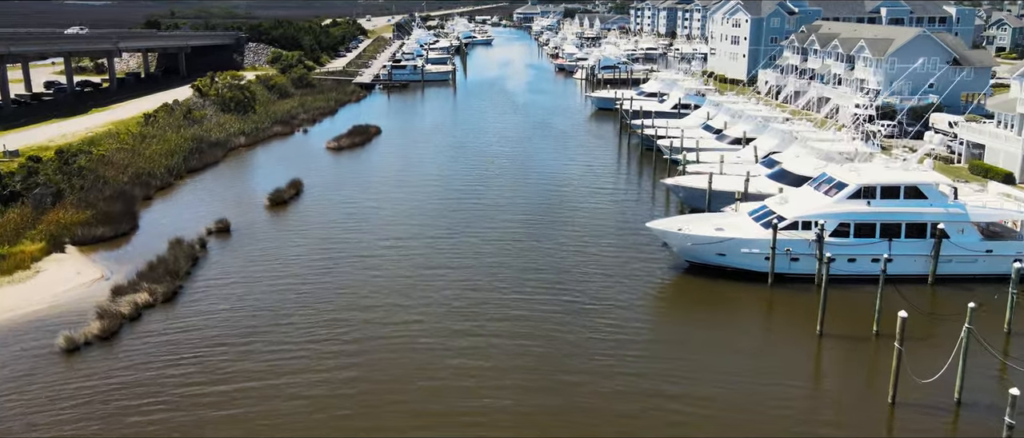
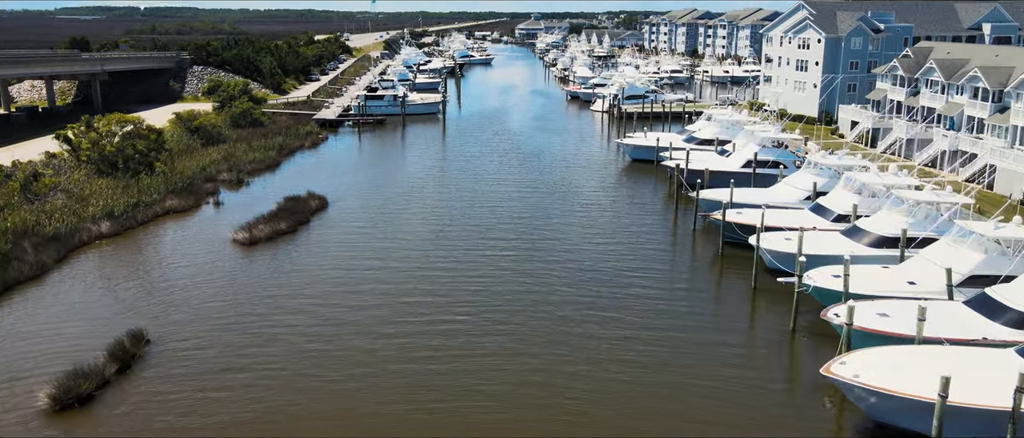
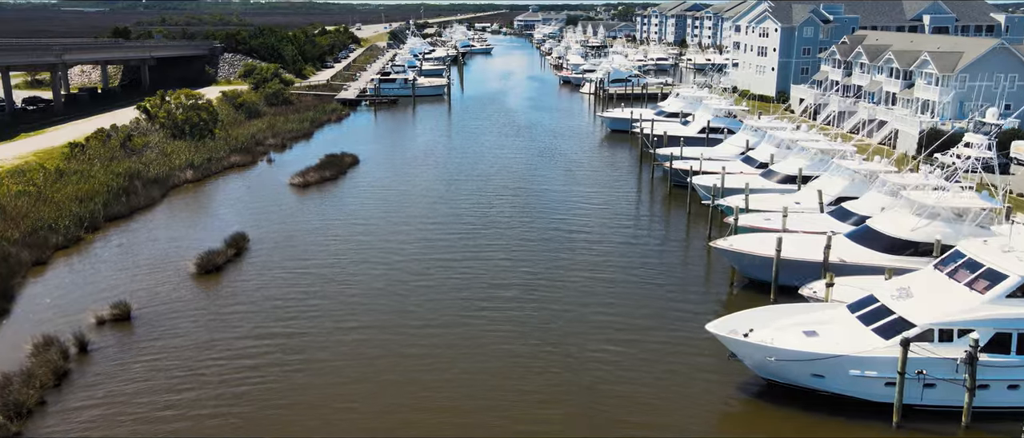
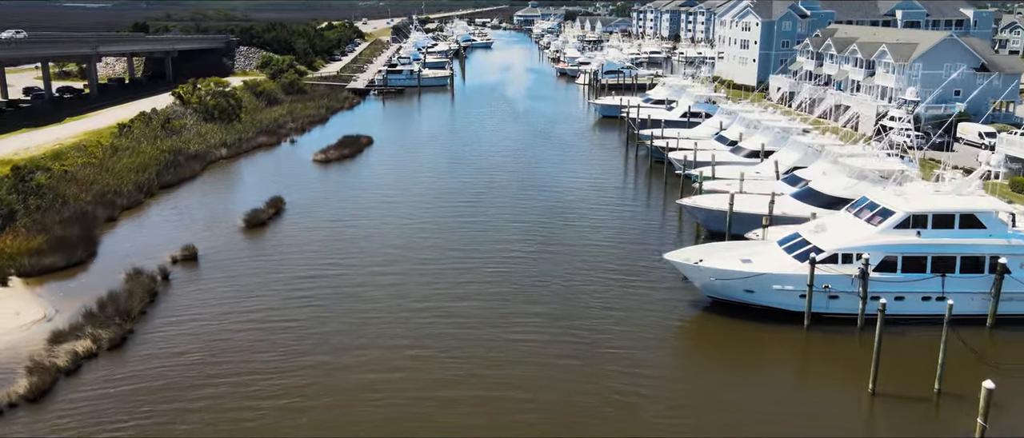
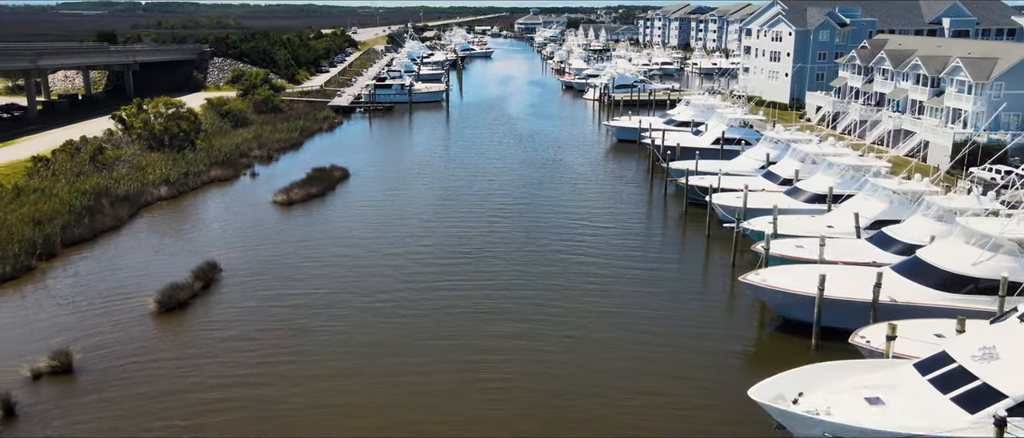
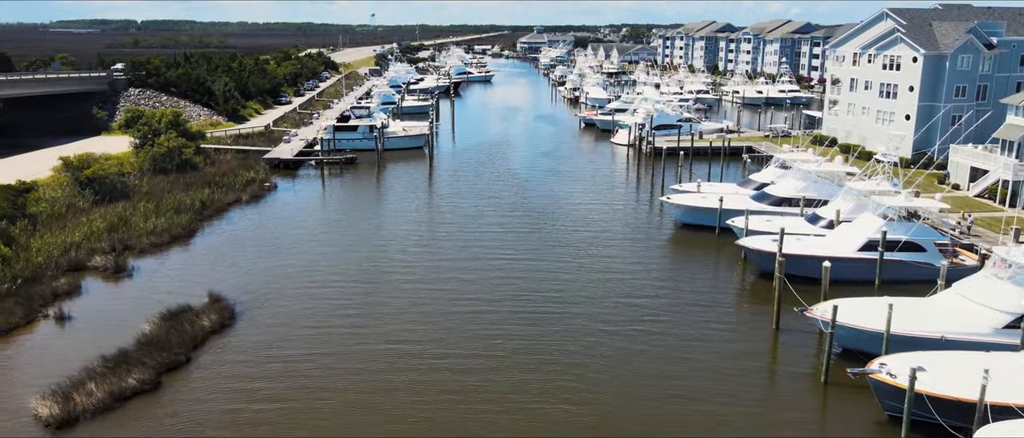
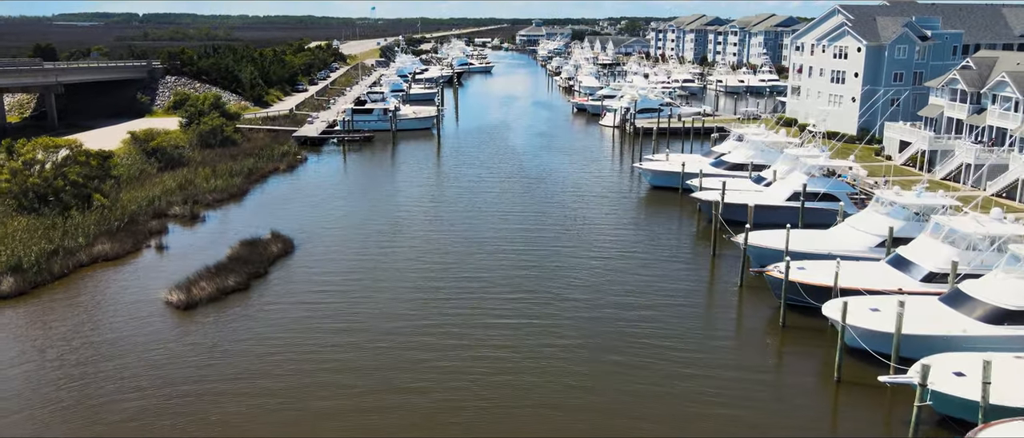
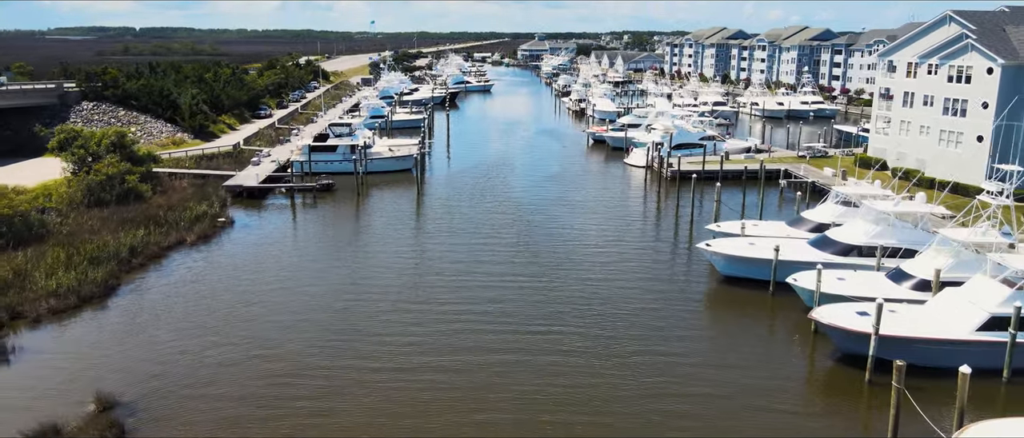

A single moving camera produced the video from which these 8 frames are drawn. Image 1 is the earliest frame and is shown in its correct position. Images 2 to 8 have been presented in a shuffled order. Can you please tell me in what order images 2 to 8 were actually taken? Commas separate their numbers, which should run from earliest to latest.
4, 3, 5, 2, 7, 6, 8
